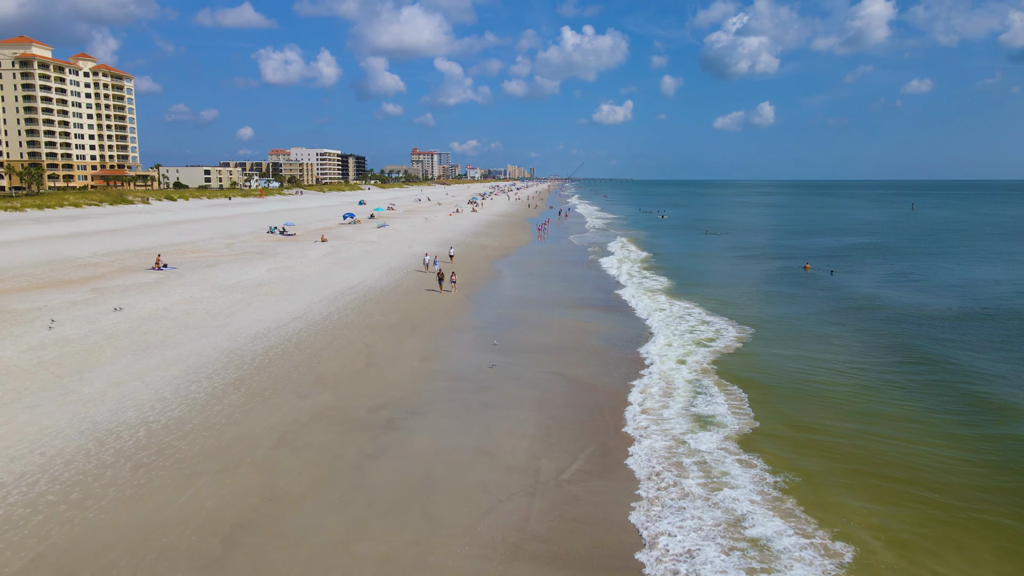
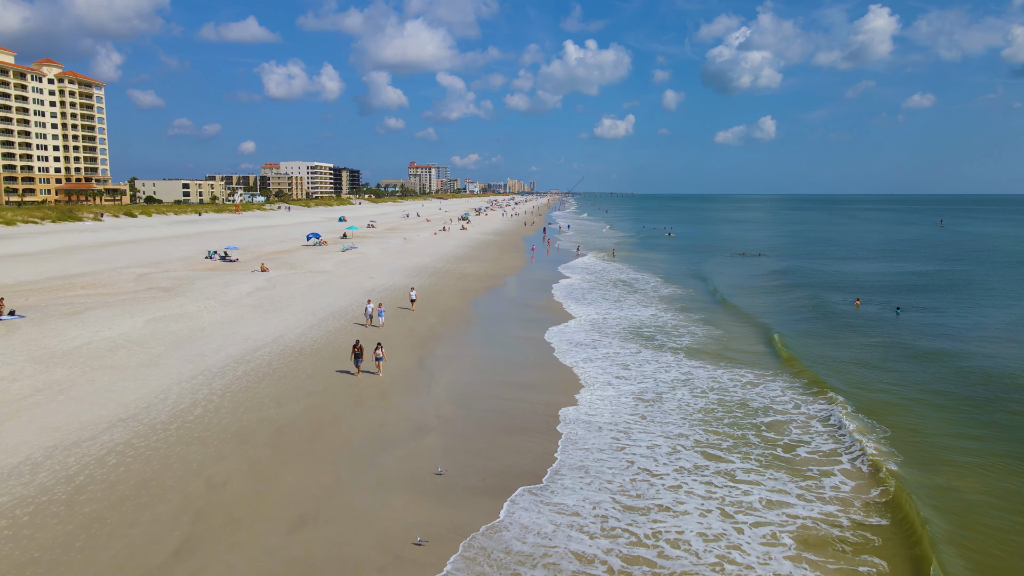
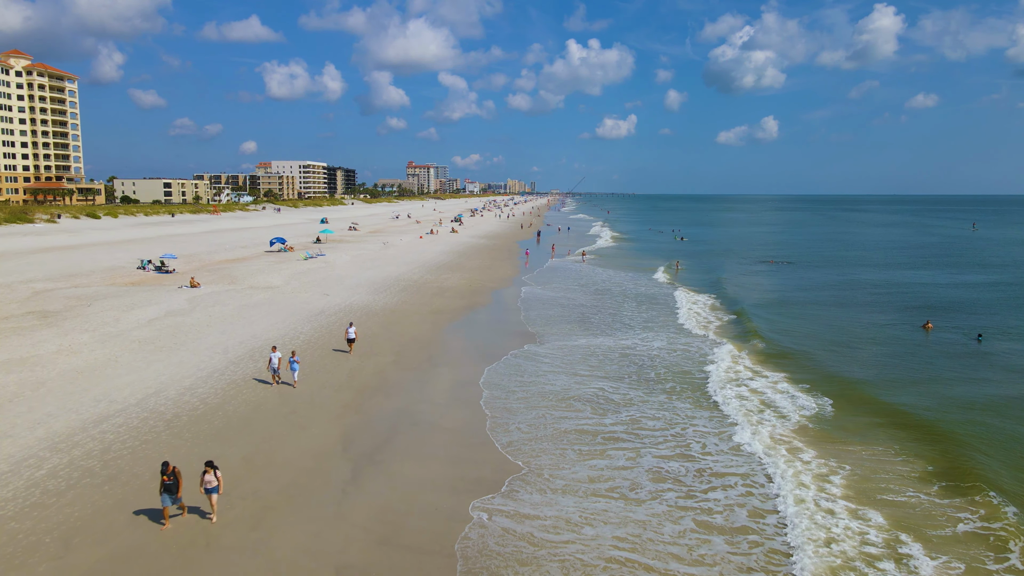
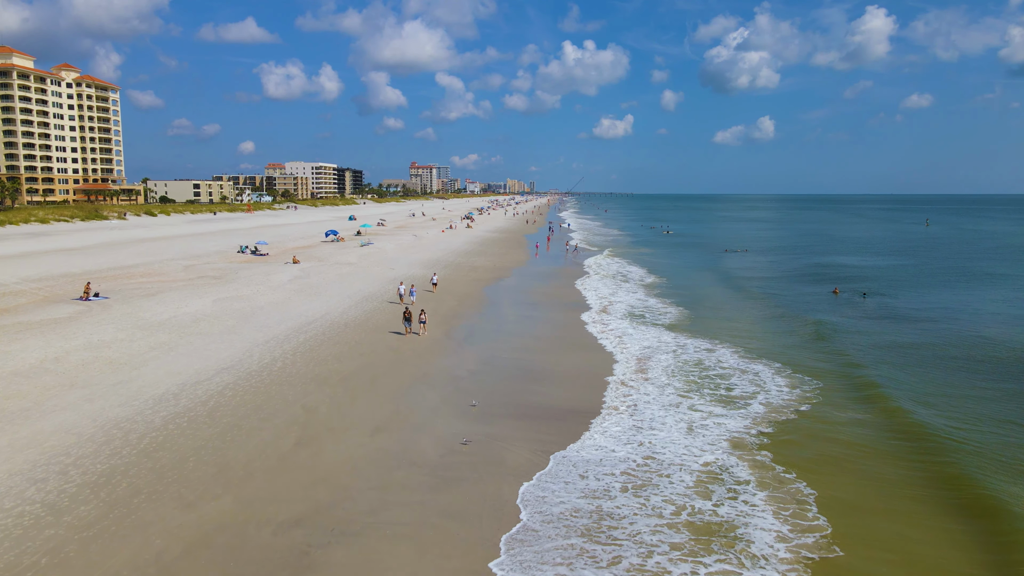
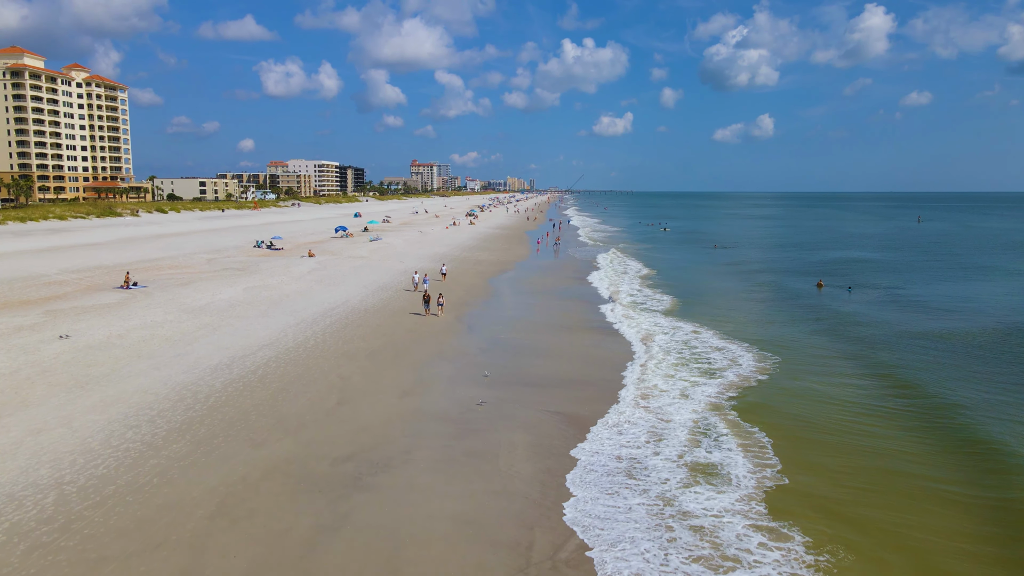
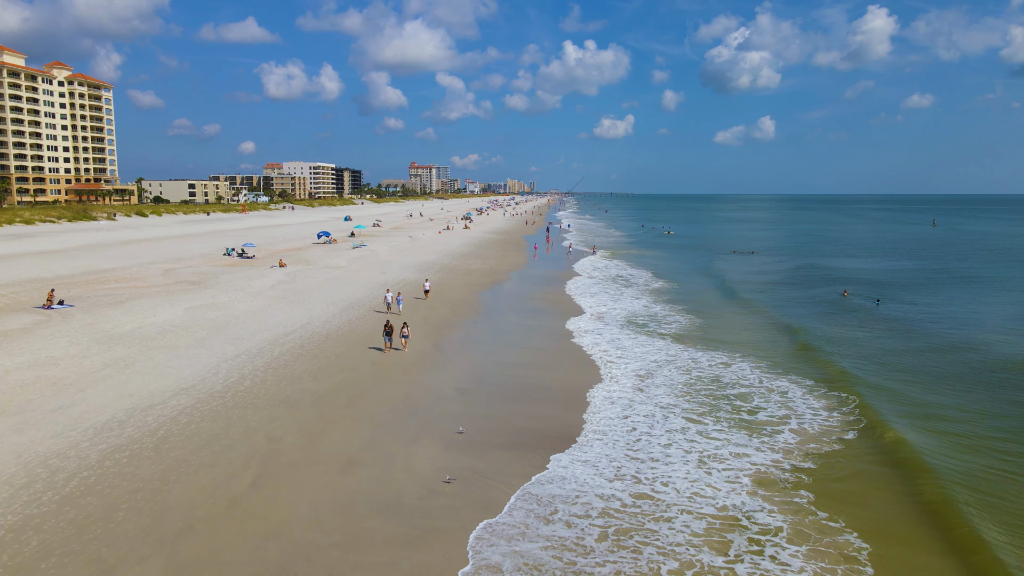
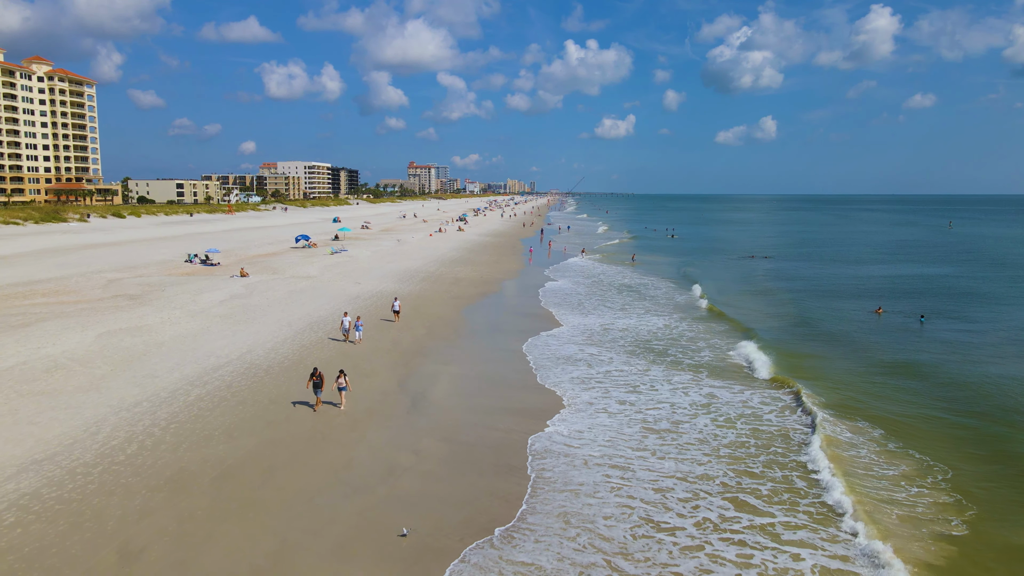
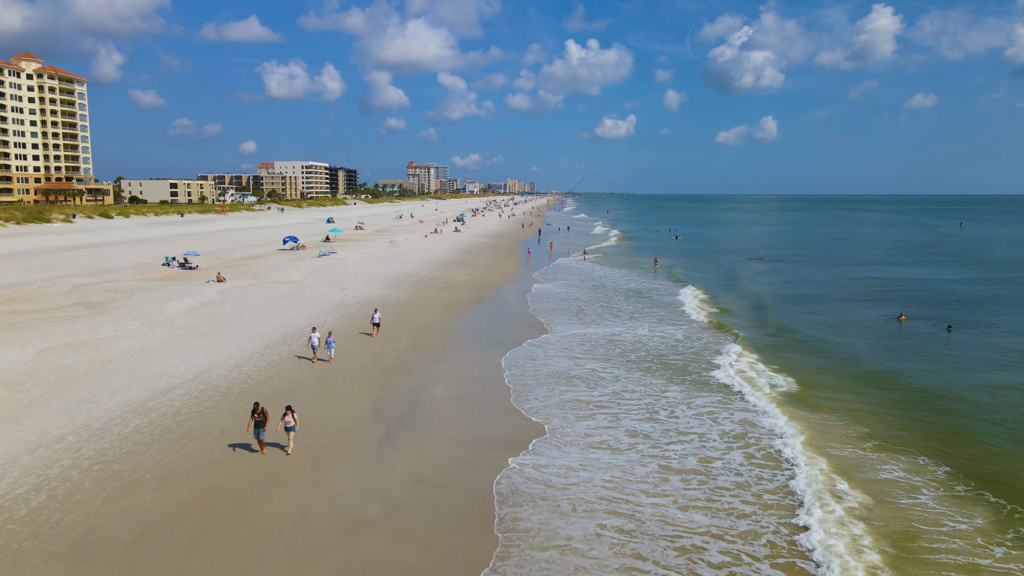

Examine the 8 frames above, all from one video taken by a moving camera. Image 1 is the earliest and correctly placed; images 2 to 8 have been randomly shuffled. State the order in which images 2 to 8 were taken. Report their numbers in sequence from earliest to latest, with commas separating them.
5, 4, 6, 2, 7, 8, 3
